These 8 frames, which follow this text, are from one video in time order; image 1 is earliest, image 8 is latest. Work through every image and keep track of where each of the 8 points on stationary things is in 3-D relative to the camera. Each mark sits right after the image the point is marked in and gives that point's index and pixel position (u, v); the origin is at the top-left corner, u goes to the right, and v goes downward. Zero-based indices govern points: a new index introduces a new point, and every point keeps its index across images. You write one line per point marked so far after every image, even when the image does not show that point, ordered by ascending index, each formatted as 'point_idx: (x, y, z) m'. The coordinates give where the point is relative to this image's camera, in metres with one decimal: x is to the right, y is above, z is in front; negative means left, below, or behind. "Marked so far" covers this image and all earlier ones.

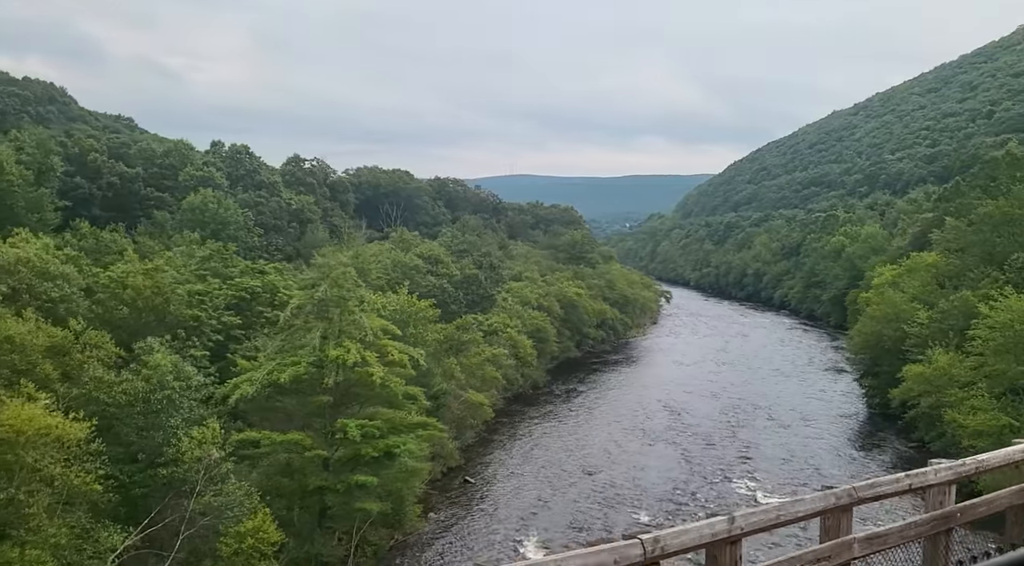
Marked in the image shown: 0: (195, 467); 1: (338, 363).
0: (-6.0, -3.5, +16.5) m
1: (-3.8, -1.7, +18.9) m
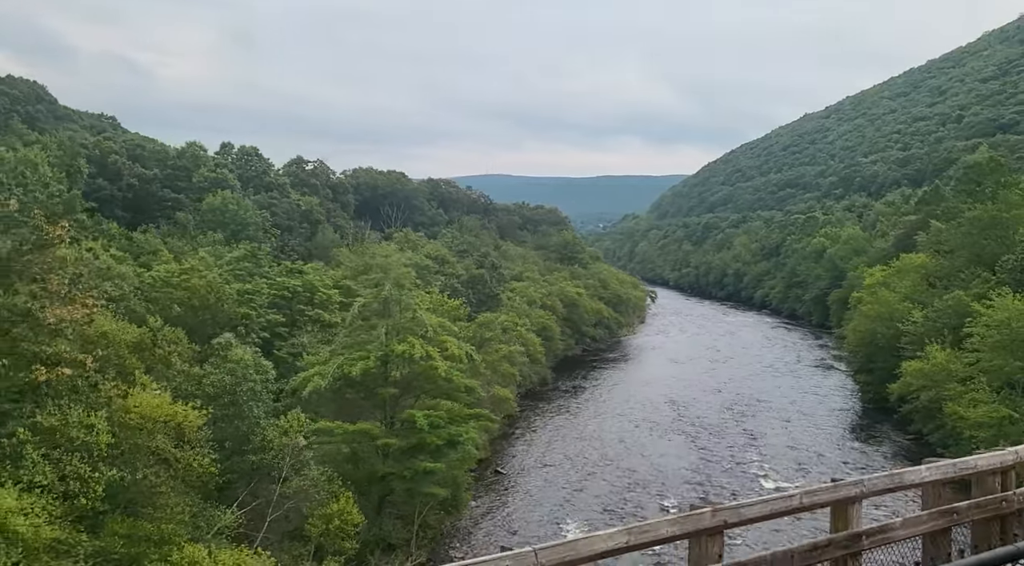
0: (-4.7, -3.5, +17.7) m
1: (-2.5, -1.7, +20.2) m
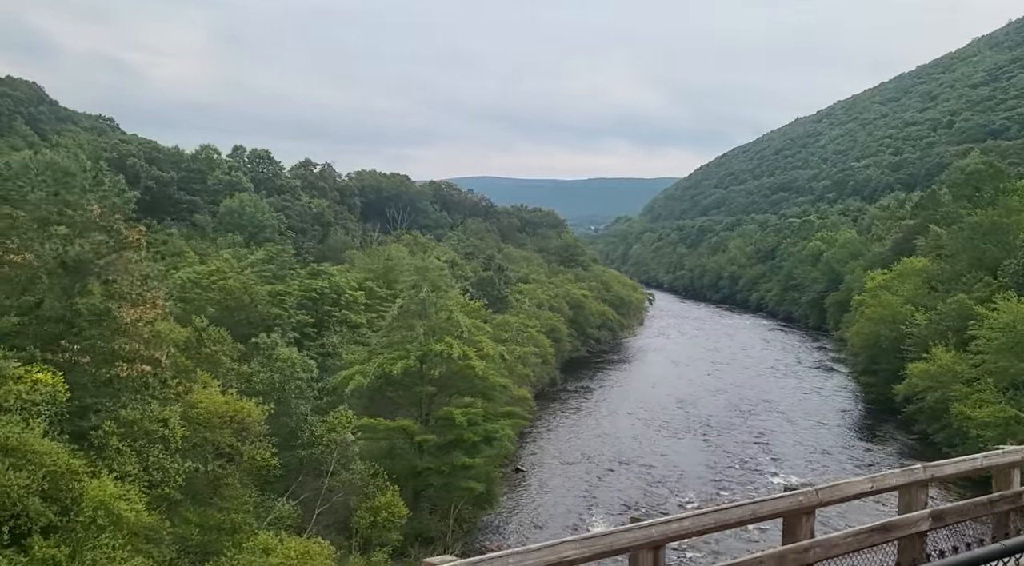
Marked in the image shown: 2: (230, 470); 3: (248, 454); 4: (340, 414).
0: (-3.8, -3.5, +18.4) m
1: (-1.7, -1.8, +20.9) m
2: (-4.9, -3.2, +15.1) m
3: (-4.7, -3.0, +15.4) m
4: (-3.8, -2.9, +19.4) m
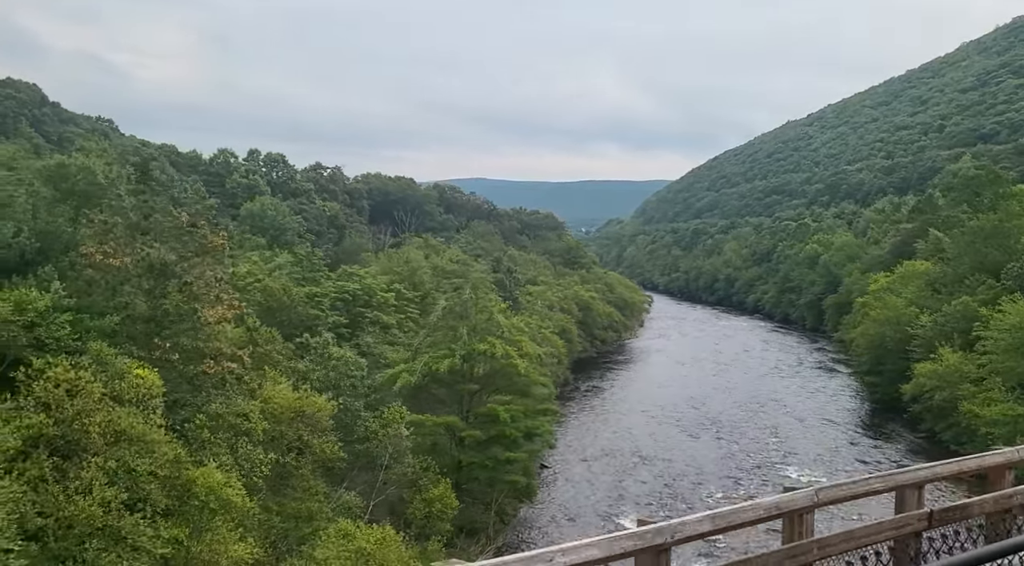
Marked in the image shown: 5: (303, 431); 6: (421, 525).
0: (-2.8, -3.6, +19.3) m
1: (-0.7, -1.8, +21.8) m
2: (-3.8, -3.3, +16.0) m
3: (-3.6, -3.1, +16.2) m
4: (-2.8, -3.0, +20.3) m
5: (-3.9, -2.8, +16.3) m
6: (-2.0, -5.3, +19.0) m
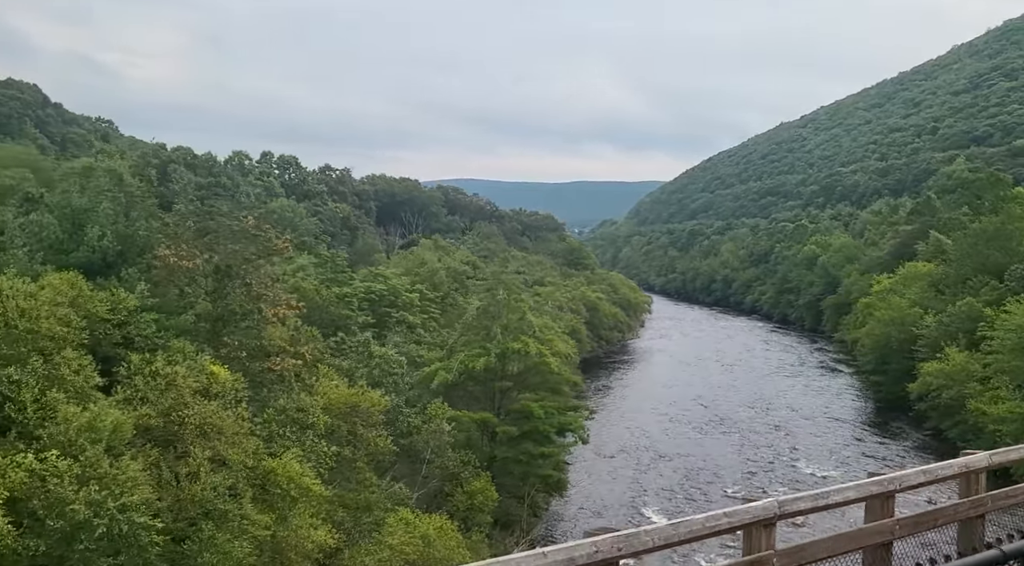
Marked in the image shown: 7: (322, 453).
0: (-1.9, -3.6, +20.0) m
1: (+0.2, -1.8, +22.6) m
2: (-2.9, -3.3, +16.7) m
3: (-2.7, -3.1, +17.0) m
4: (-1.9, -3.0, +21.0) m
5: (-3.0, -2.8, +17.0) m
6: (-1.1, -5.3, +19.8) m
7: (-3.3, -2.9, +14.9) m
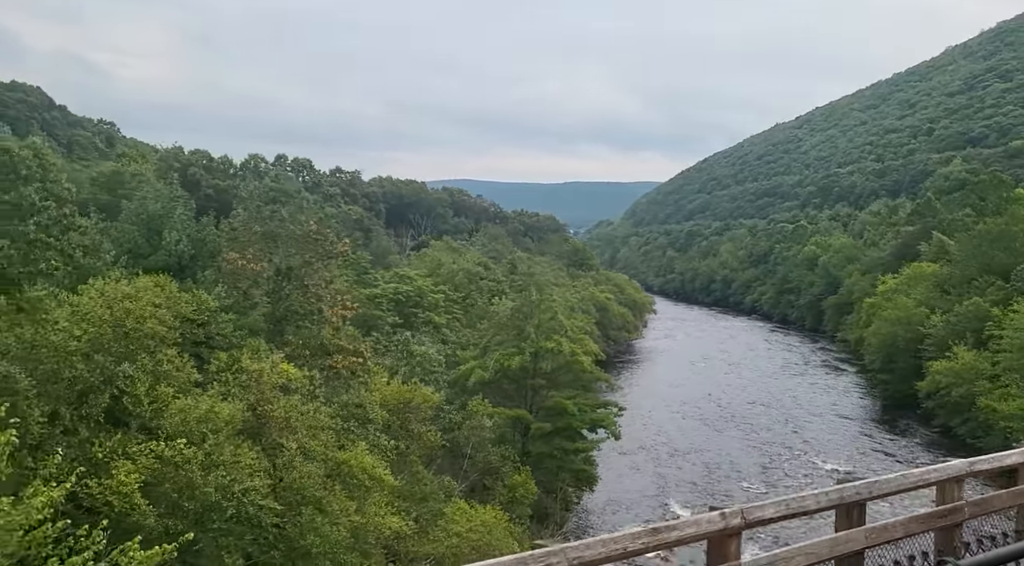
0: (-1.0, -3.6, +20.8) m
1: (+1.1, -1.9, +23.4) m
2: (-2.0, -3.3, +17.4) m
3: (-1.8, -3.1, +17.7) m
4: (-1.0, -3.0, +21.8) m
5: (-2.0, -2.8, +17.8) m
6: (-0.2, -5.4, +20.5) m
7: (-2.3, -3.0, +15.7) m
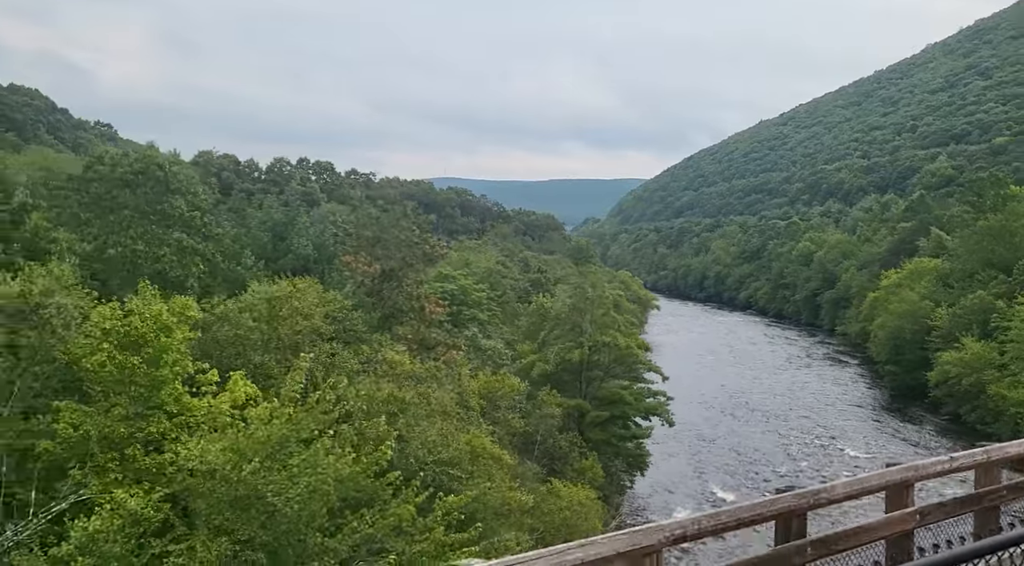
0: (+0.8, -3.6, +22.4) m
1: (+2.8, -1.8, +25.0) m
2: (-0.2, -3.3, +19.0) m
3: (0.0, -3.1, +19.3) m
4: (+0.8, -3.0, +23.4) m
5: (-0.2, -2.8, +19.4) m
6: (+1.6, -5.3, +22.2) m
7: (-0.5, -2.9, +17.3) m
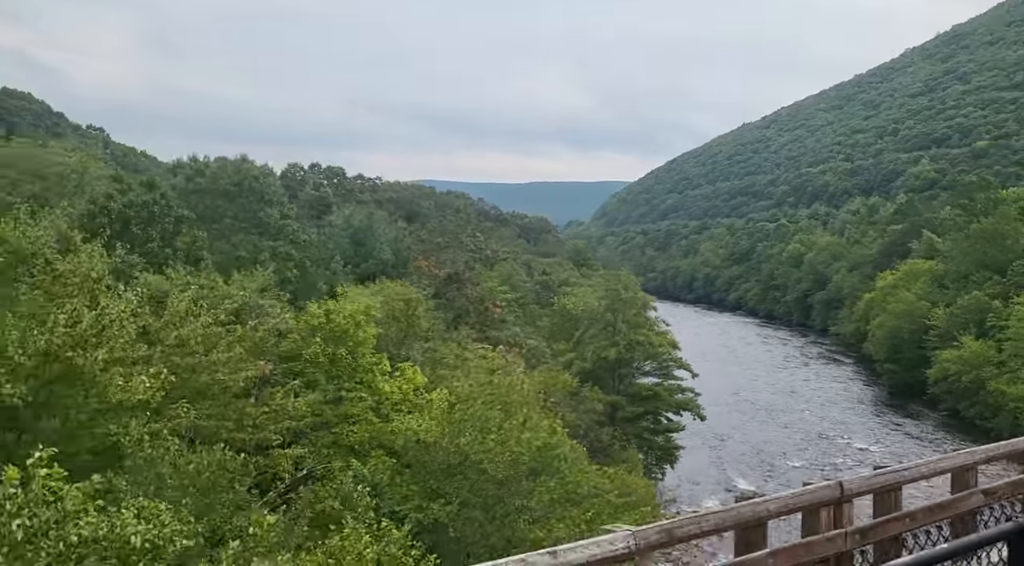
0: (+2.0, -3.6, +23.7) m
1: (+4.0, -1.9, +26.4) m
2: (+1.1, -3.4, +20.3) m
3: (+1.3, -3.1, +20.6) m
4: (+2.0, -3.0, +24.7) m
5: (+1.0, -2.9, +20.7) m
6: (+2.8, -5.4, +23.5) m
7: (+0.8, -3.0, +18.5) m
